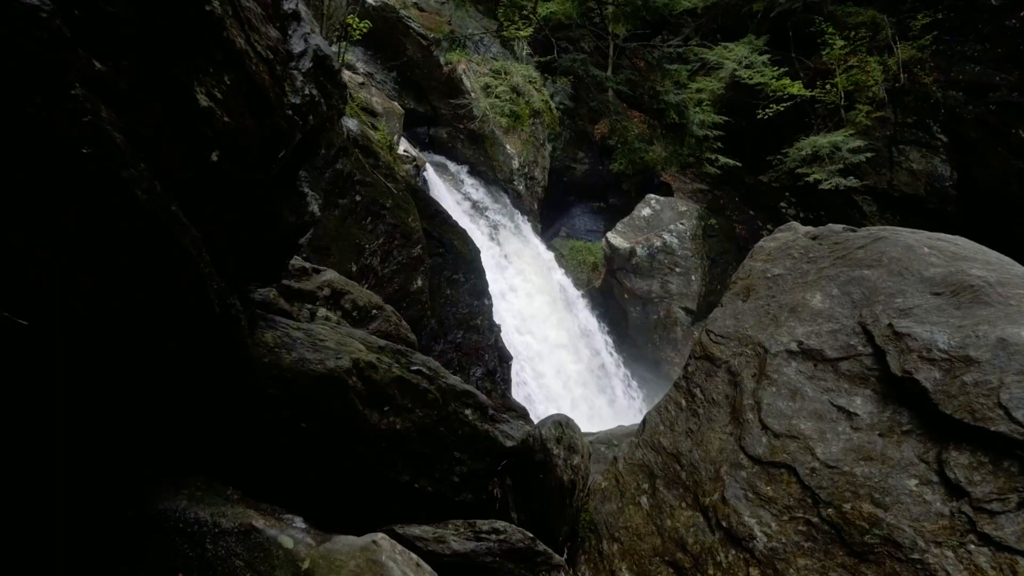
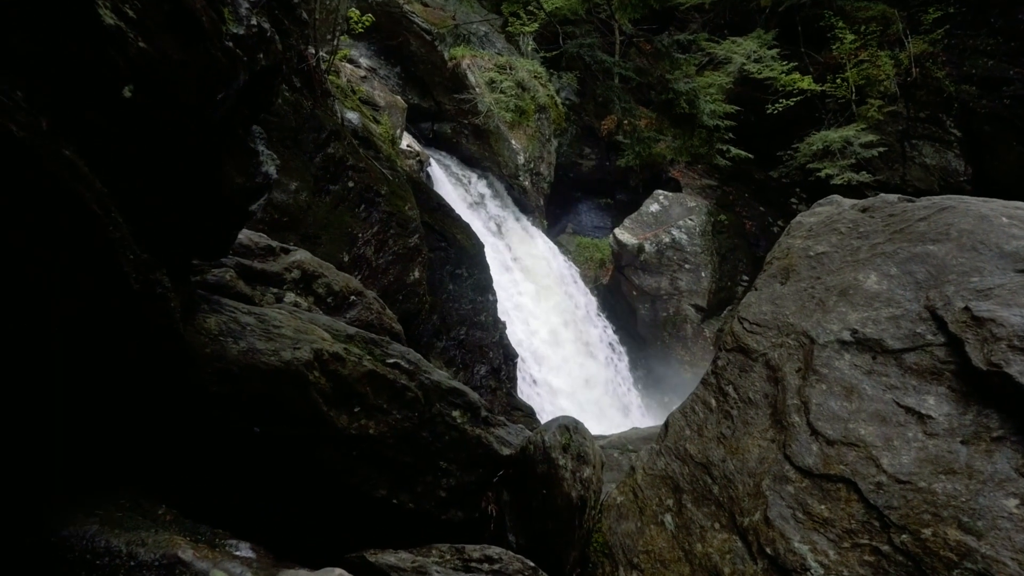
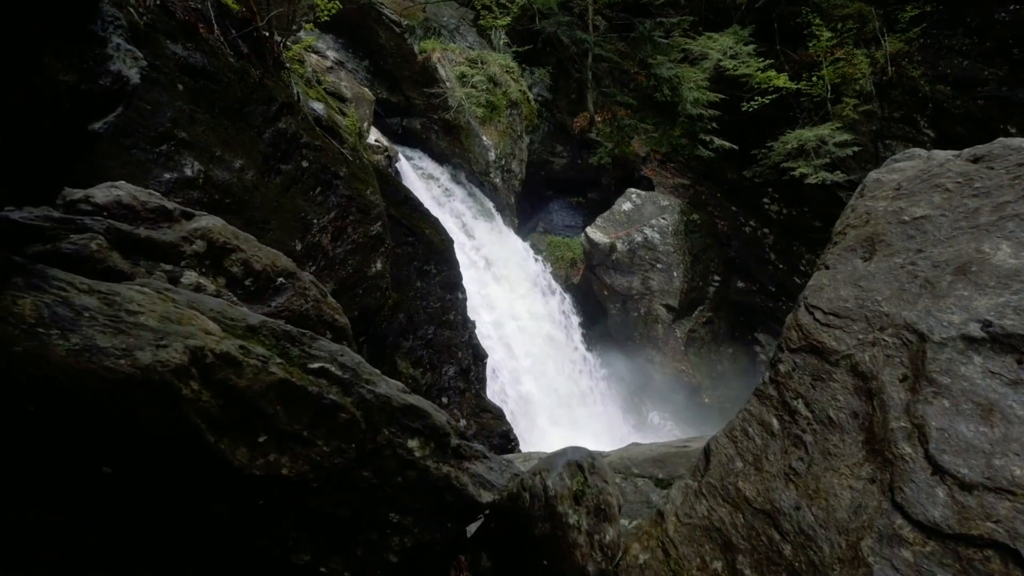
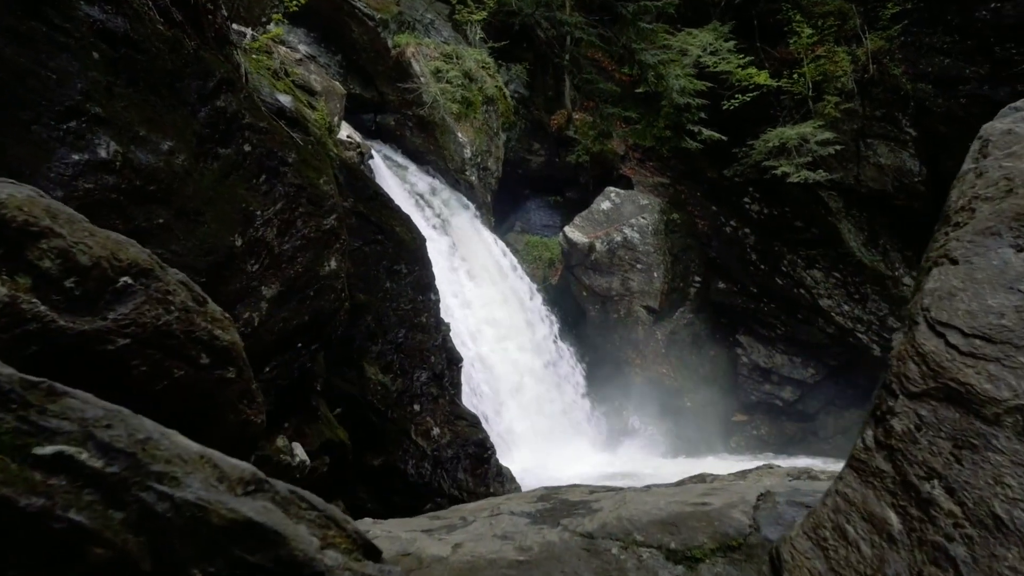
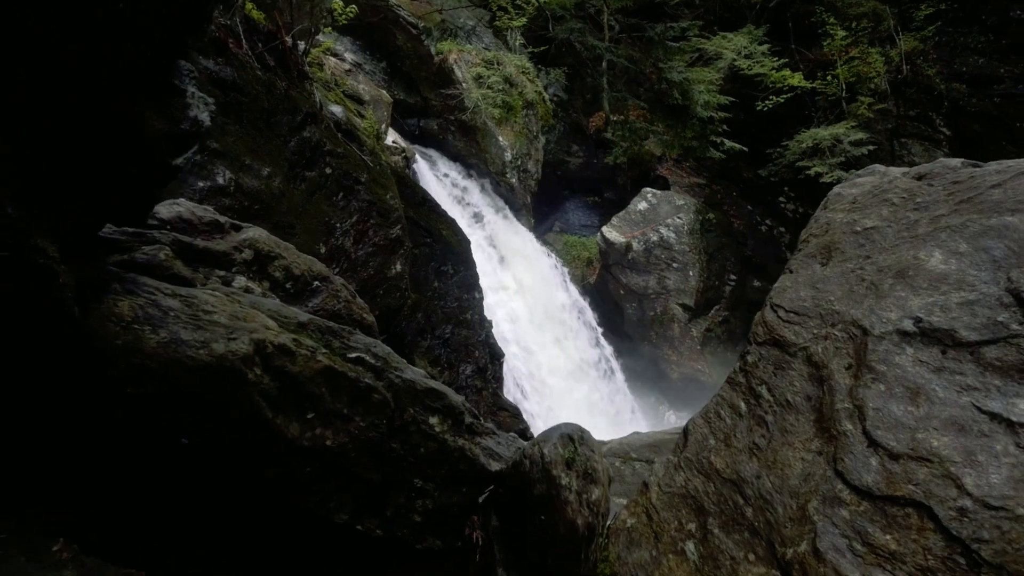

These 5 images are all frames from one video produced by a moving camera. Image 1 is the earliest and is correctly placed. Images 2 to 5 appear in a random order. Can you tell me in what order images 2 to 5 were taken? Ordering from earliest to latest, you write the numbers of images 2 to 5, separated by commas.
2, 5, 3, 4
